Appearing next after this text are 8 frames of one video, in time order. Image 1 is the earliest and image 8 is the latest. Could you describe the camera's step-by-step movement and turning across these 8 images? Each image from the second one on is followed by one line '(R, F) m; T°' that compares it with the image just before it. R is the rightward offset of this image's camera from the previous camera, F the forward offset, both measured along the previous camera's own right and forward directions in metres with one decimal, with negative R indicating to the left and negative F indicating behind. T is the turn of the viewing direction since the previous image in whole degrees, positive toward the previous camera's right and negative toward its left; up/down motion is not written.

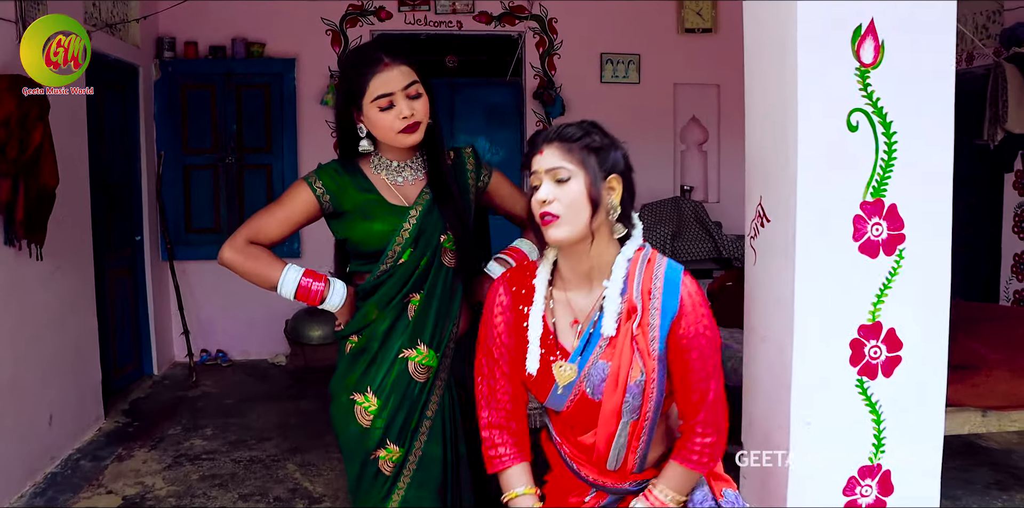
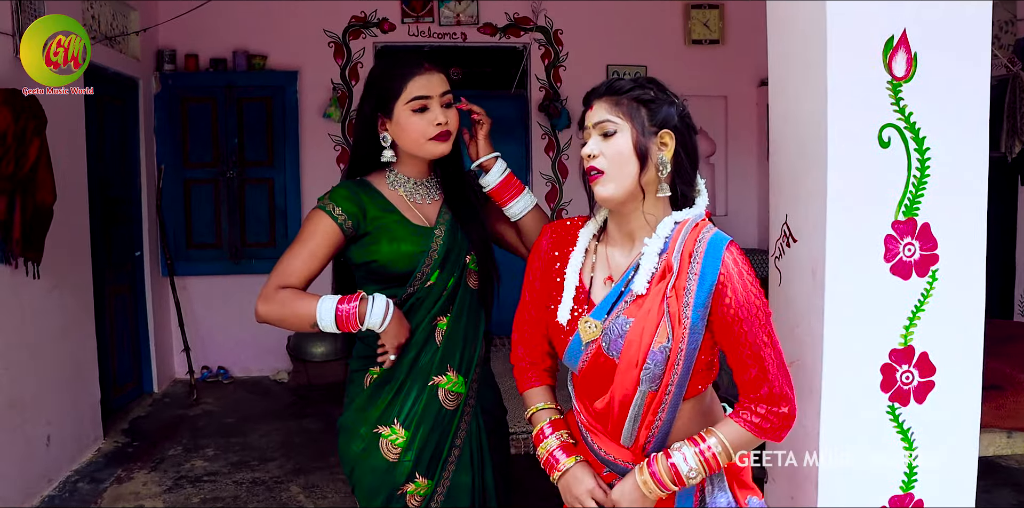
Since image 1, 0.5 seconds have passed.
(0.0, +0.1) m; 0°
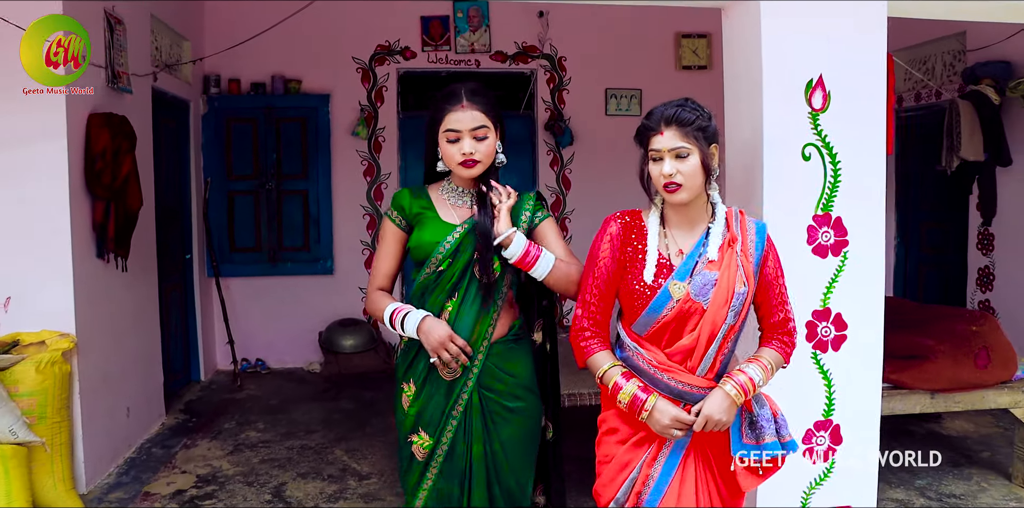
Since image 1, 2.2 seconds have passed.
(0.0, -0.6) m; 0°
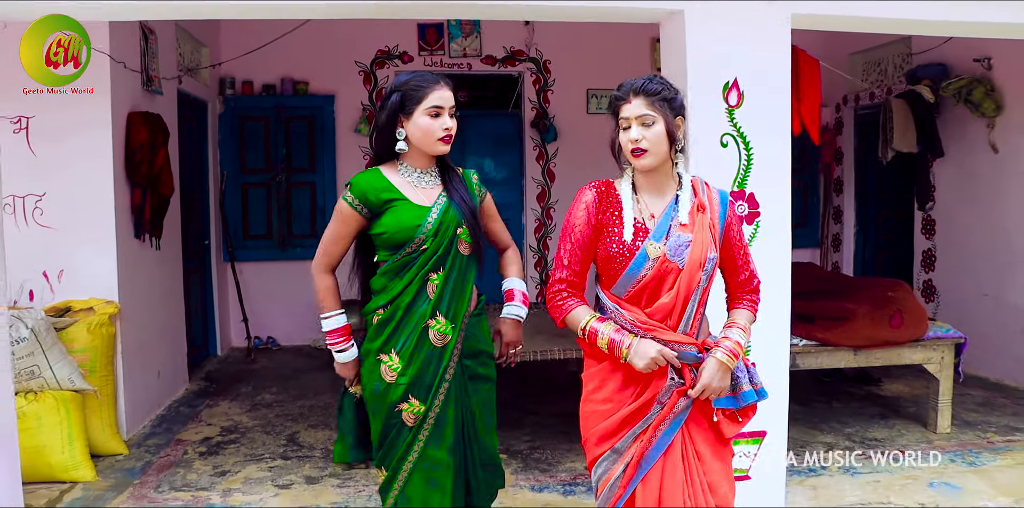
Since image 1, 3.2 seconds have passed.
(+0.1, -0.5) m; 0°
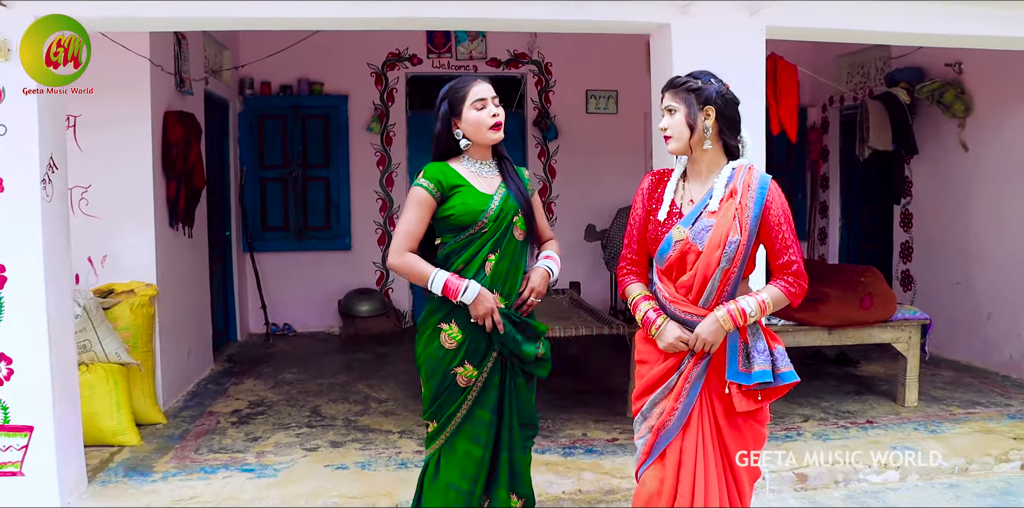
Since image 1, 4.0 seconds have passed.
(0.0, -0.3) m; 0°
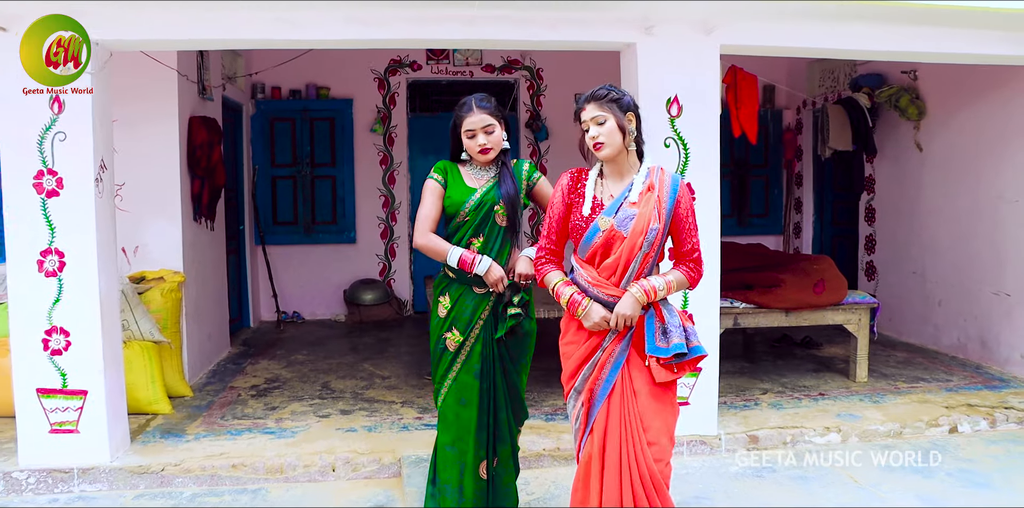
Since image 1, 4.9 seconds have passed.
(0.0, -0.5) m; 0°
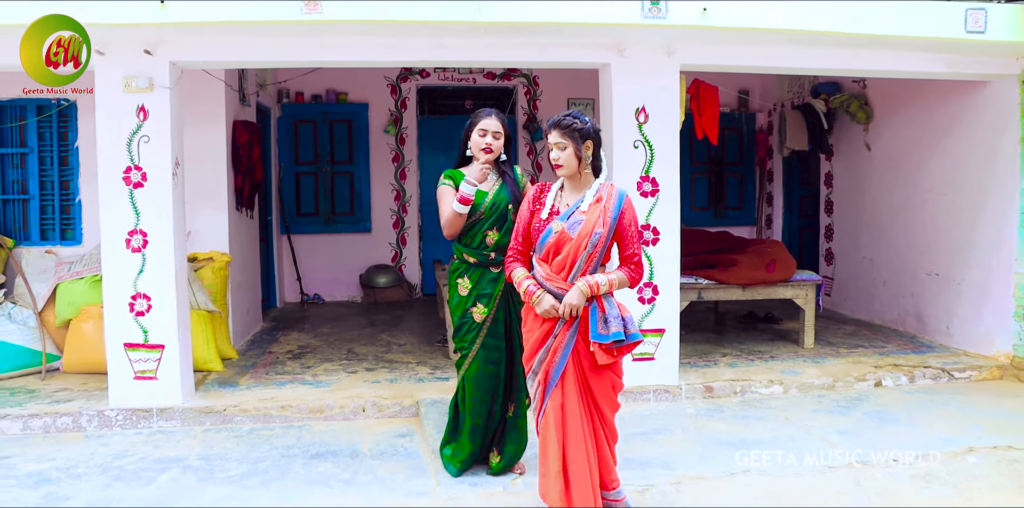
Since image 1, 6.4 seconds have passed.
(0.0, -0.8) m; 0°
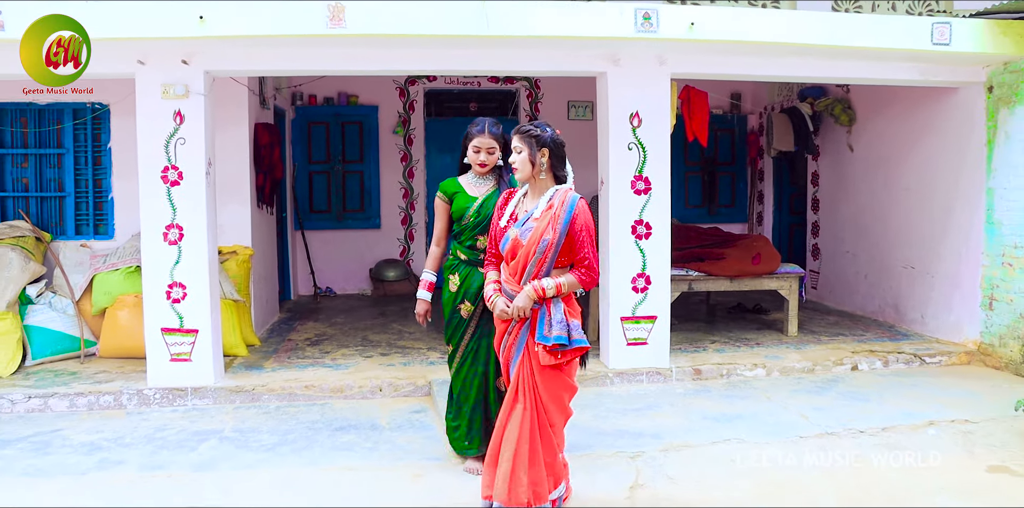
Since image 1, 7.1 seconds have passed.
(0.0, -0.4) m; 0°
